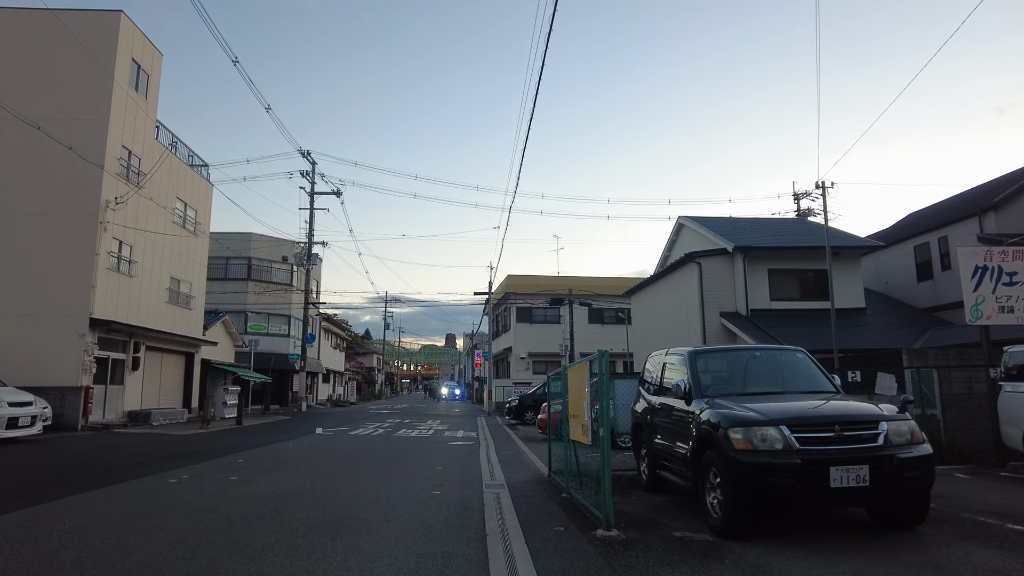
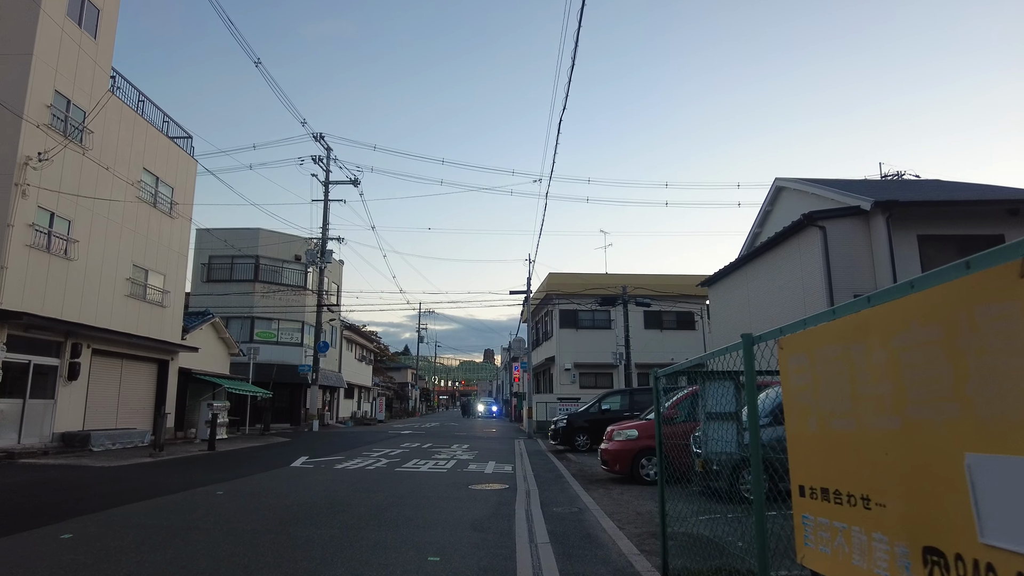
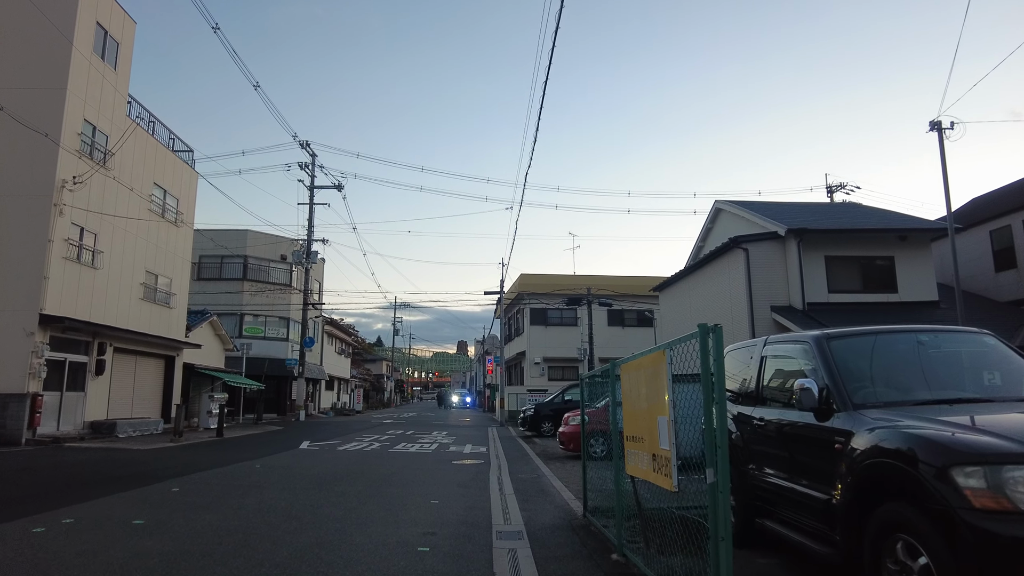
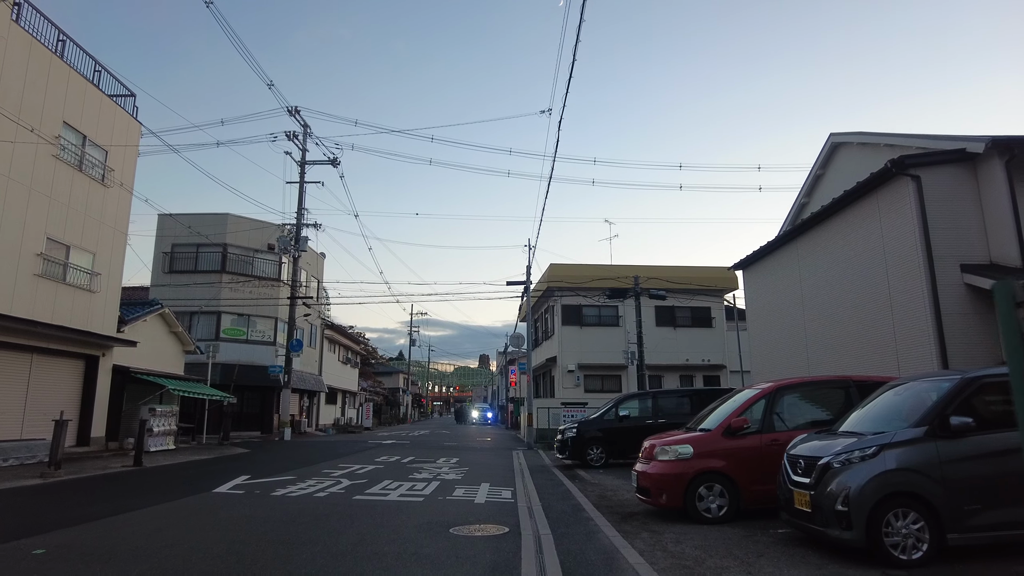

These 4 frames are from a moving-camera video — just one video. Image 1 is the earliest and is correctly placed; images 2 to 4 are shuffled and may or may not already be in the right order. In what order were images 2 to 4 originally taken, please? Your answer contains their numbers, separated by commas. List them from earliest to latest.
3, 2, 4
